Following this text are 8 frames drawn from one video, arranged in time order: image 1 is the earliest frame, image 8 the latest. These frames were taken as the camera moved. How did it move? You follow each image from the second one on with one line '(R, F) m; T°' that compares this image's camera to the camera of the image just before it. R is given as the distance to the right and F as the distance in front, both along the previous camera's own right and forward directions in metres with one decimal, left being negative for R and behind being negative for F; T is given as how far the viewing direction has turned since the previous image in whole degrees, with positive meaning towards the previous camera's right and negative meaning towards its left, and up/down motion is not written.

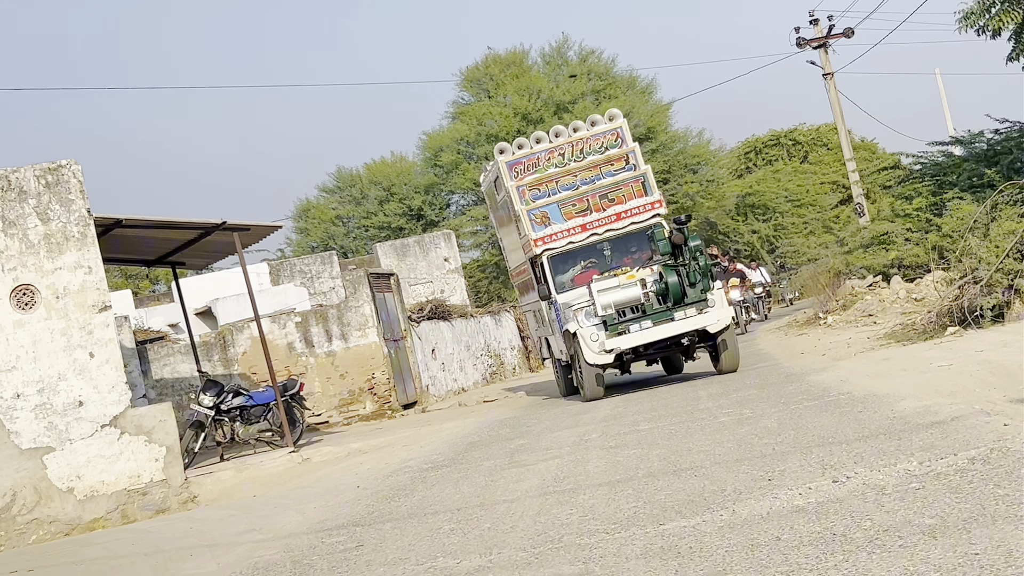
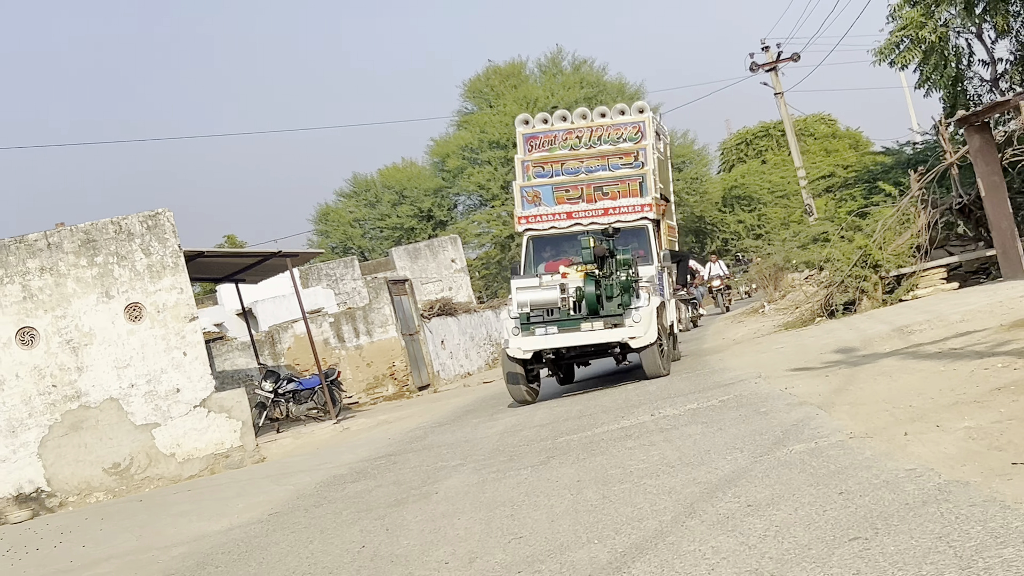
(+0.5, -4.6) m; -1°
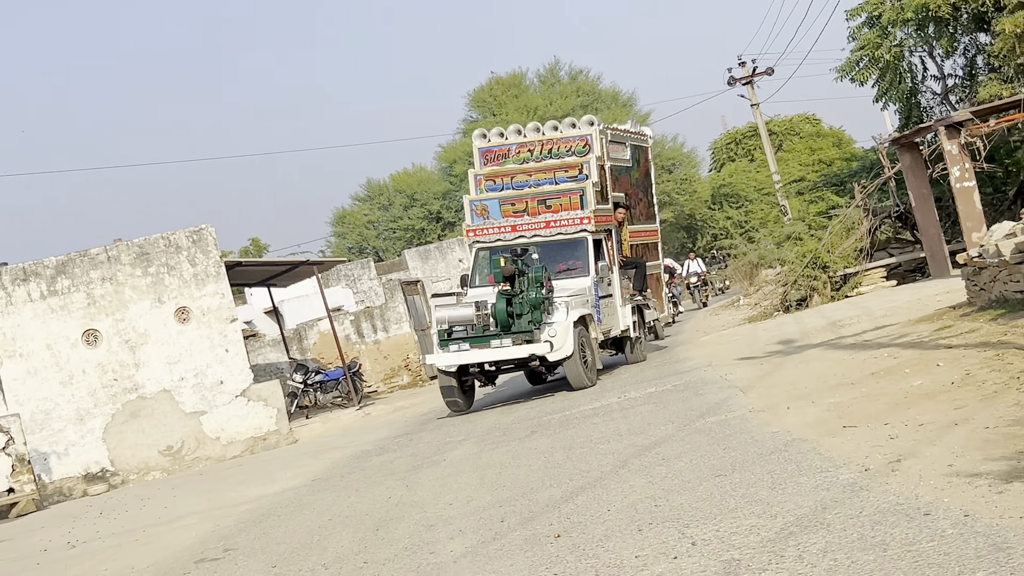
(+0.2, -2.6) m; 0°
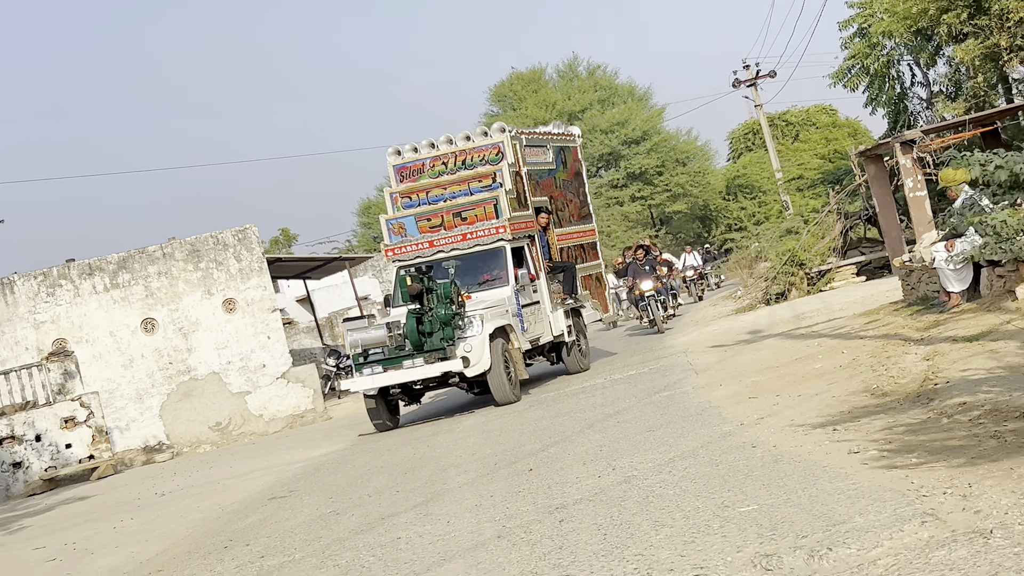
(+0.3, -2.5) m; -1°
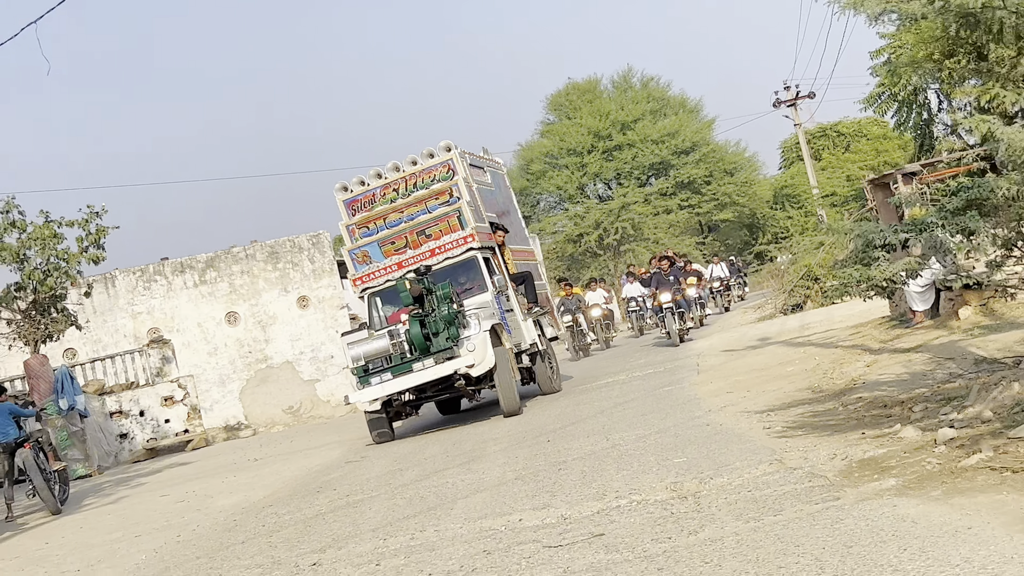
(+0.3, -2.6) m; -3°
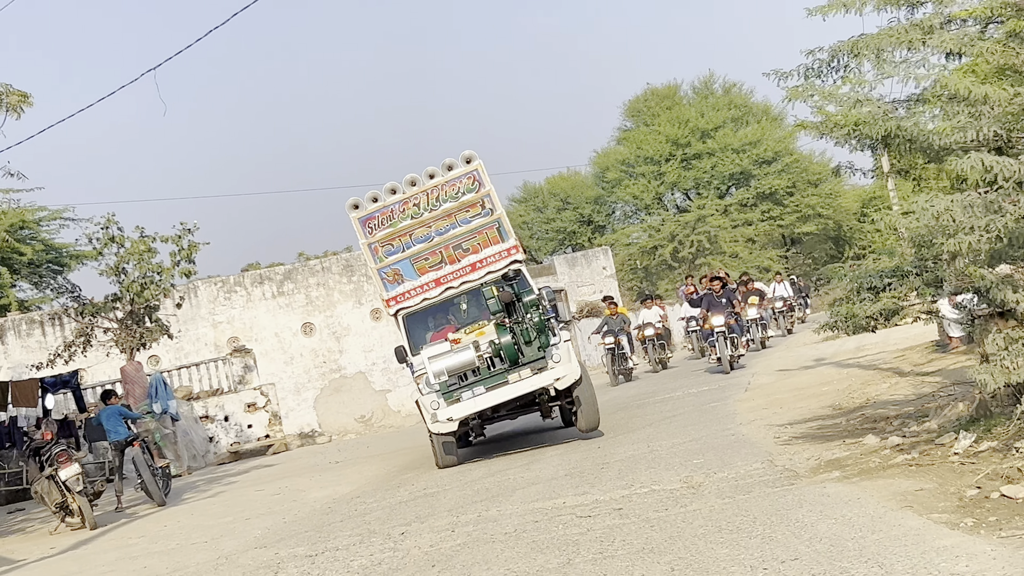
(+0.2, -1.9) m; -4°
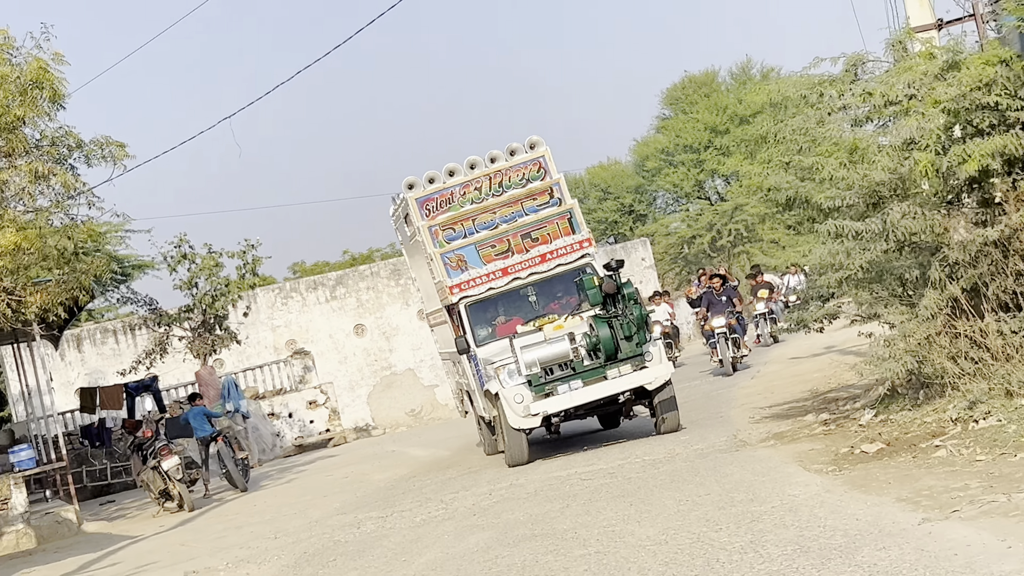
(+0.2, -2.3) m; -2°
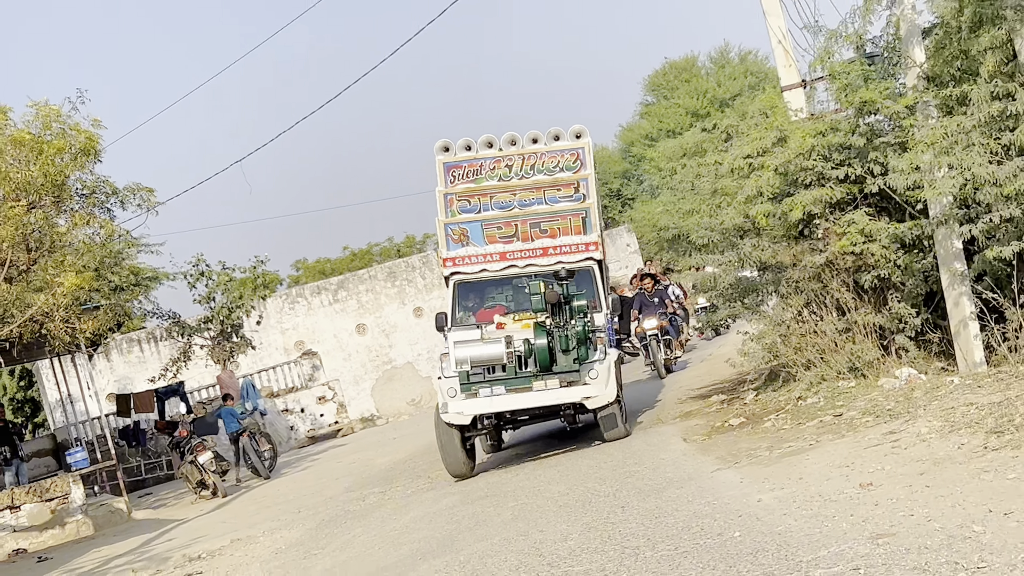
(+0.5, -2.6) m; 0°
